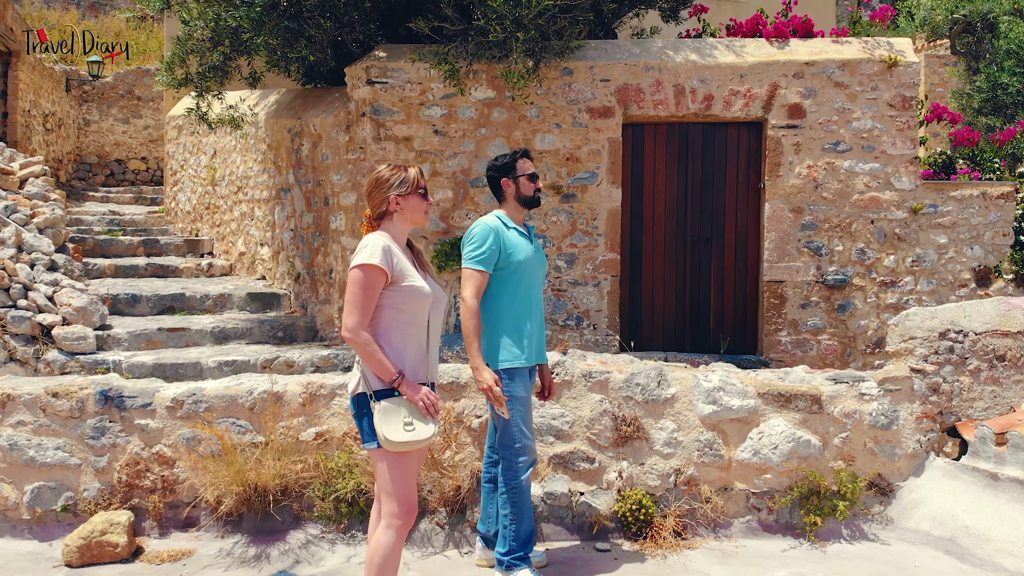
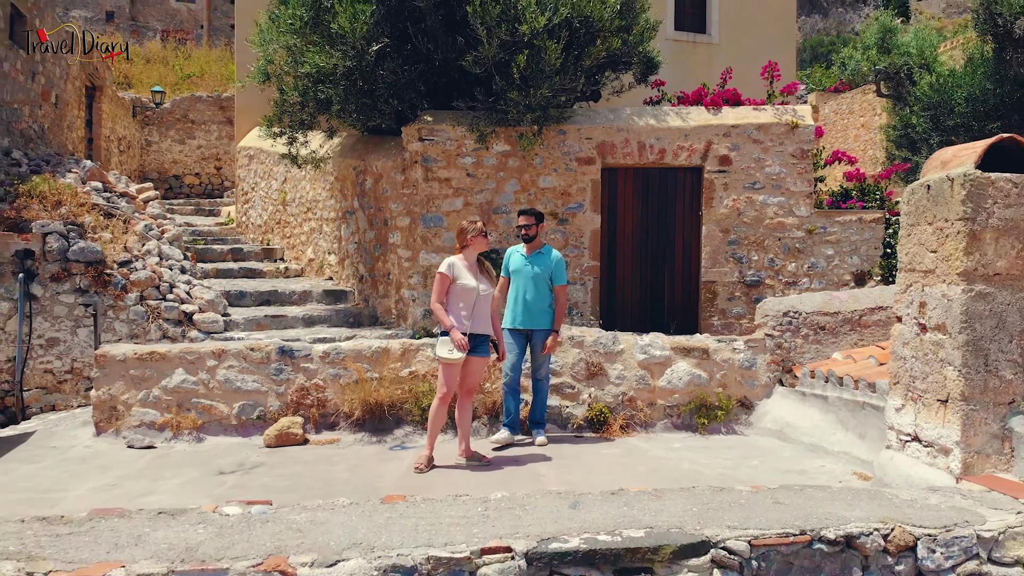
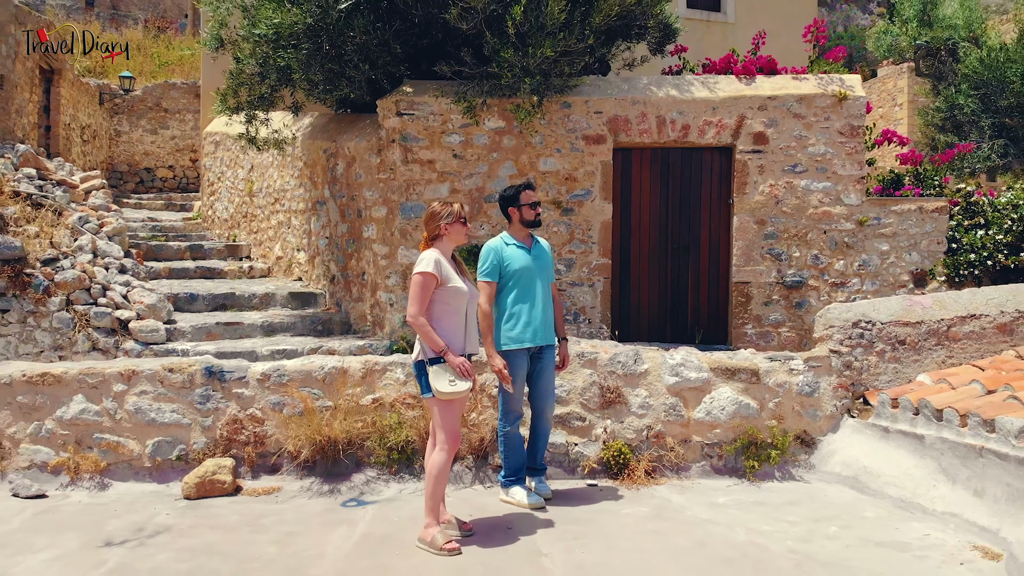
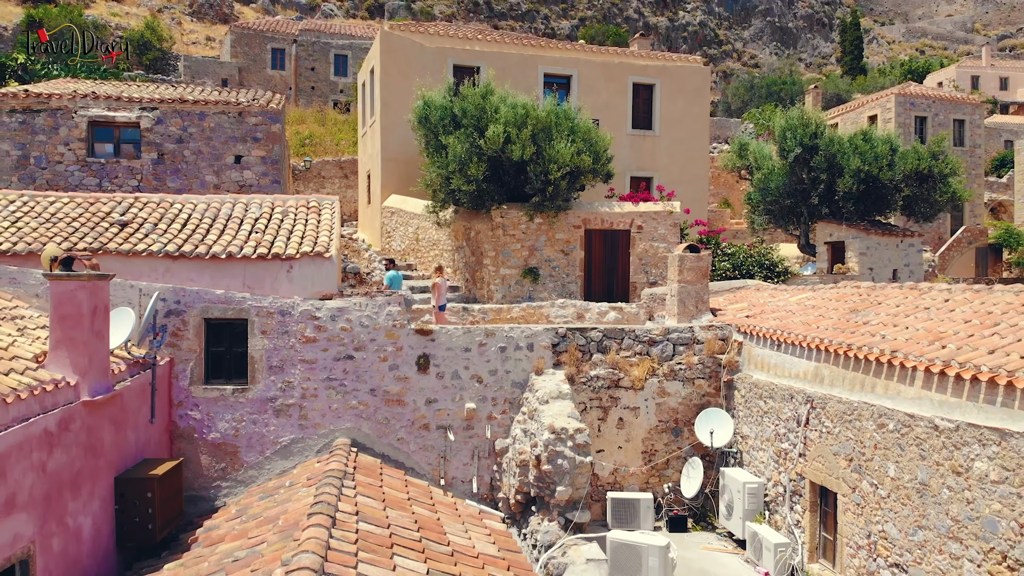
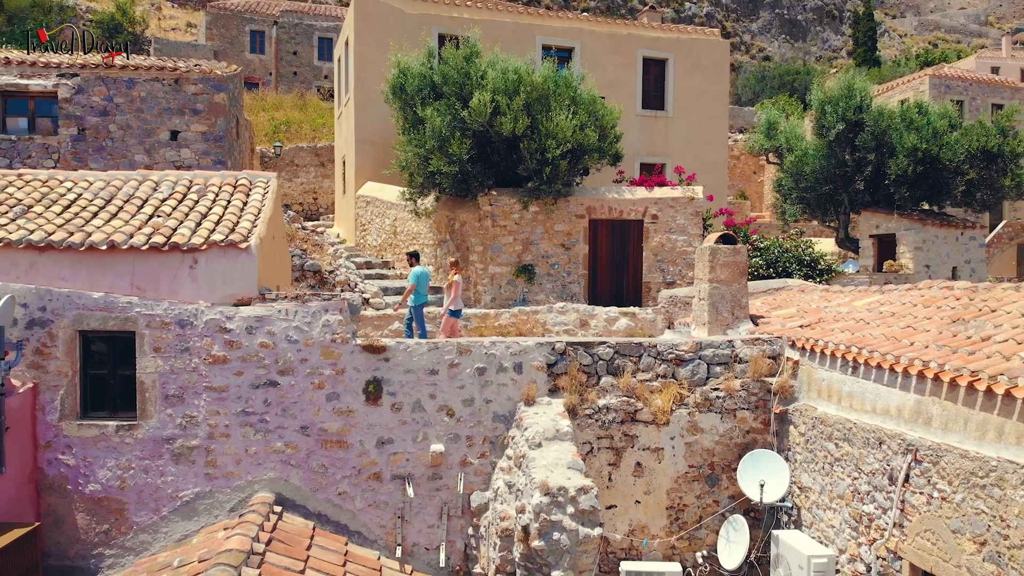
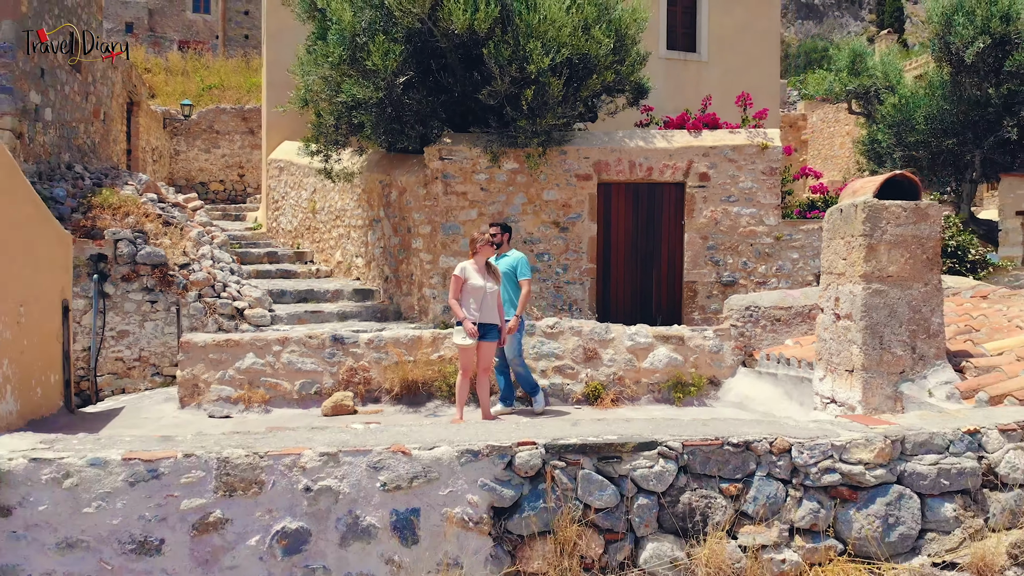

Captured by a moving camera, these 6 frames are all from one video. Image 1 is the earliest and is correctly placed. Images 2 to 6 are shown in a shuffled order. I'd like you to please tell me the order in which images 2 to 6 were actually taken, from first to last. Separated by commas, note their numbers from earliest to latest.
3, 2, 6, 5, 4
